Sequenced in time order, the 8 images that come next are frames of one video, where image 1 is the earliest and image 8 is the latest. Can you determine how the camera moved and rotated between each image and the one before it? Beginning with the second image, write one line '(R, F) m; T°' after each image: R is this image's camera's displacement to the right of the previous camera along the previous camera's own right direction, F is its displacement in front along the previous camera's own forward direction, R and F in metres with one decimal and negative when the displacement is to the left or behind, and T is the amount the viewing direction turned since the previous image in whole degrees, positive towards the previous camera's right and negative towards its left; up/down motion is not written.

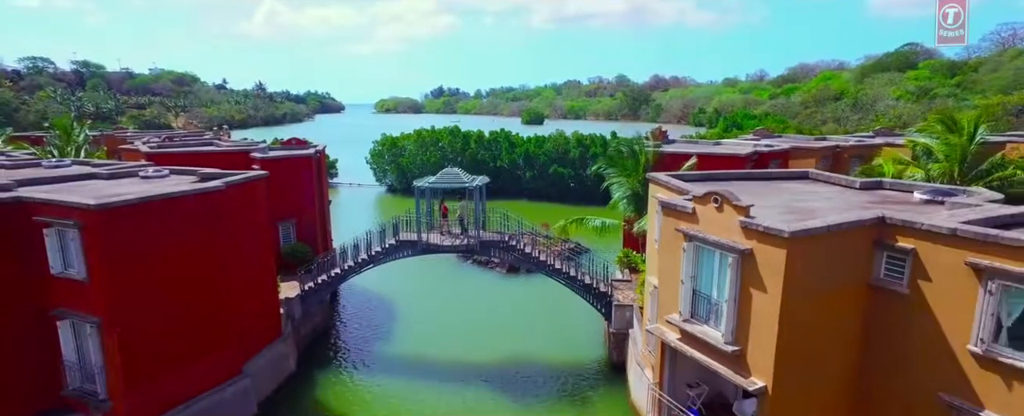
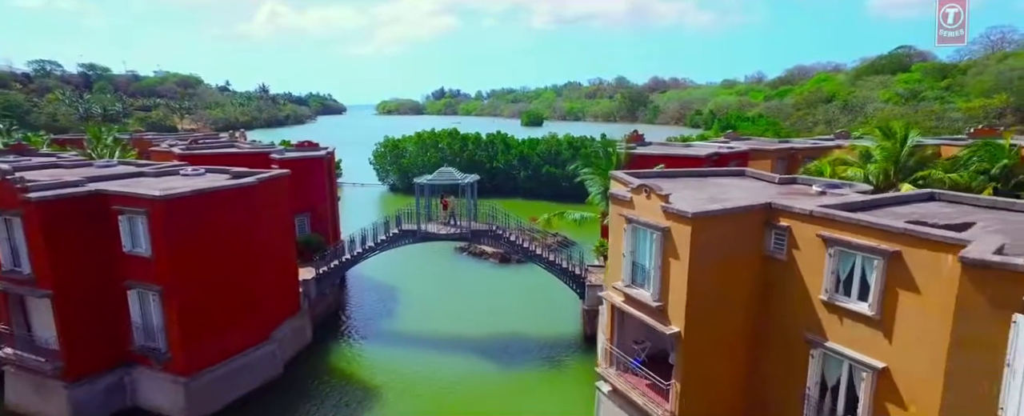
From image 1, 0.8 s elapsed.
(+0.6, -3.3) m; 0°
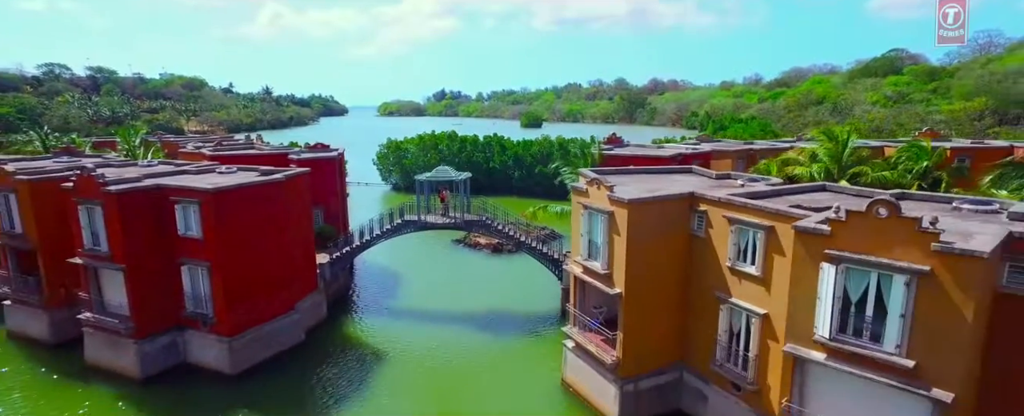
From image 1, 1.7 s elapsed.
(+0.7, -3.9) m; 0°
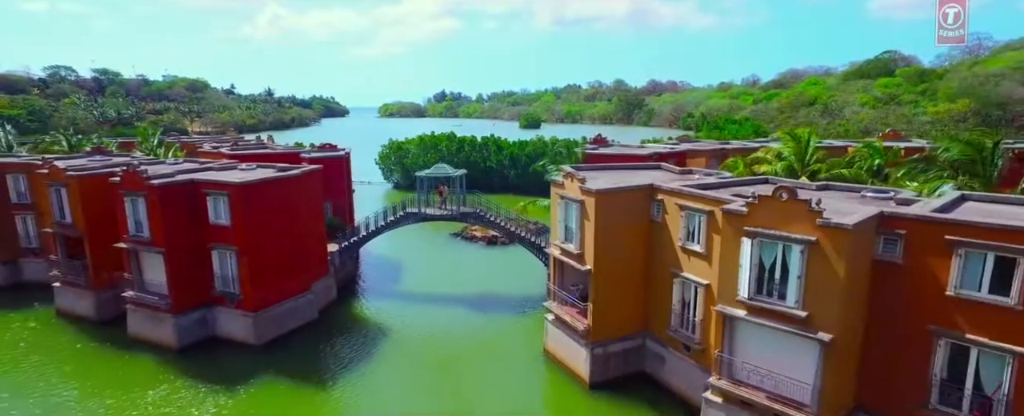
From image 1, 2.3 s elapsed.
(+0.5, -3.1) m; 0°
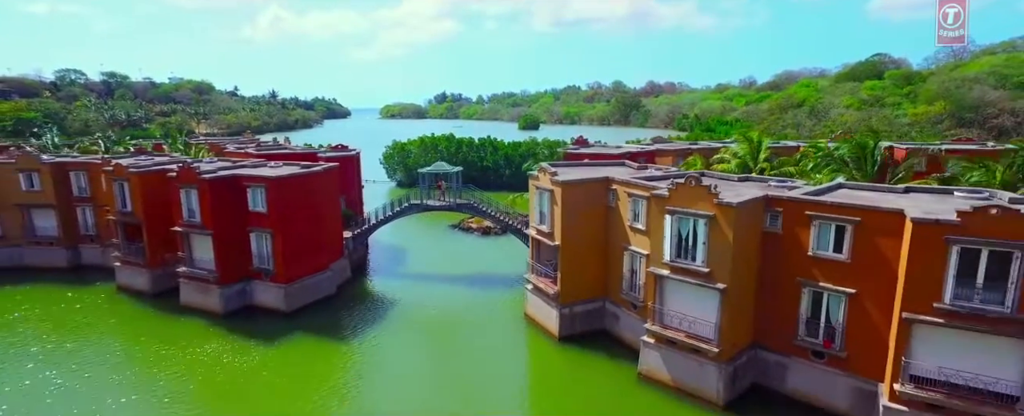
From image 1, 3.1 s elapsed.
(+0.8, -5.1) m; 0°
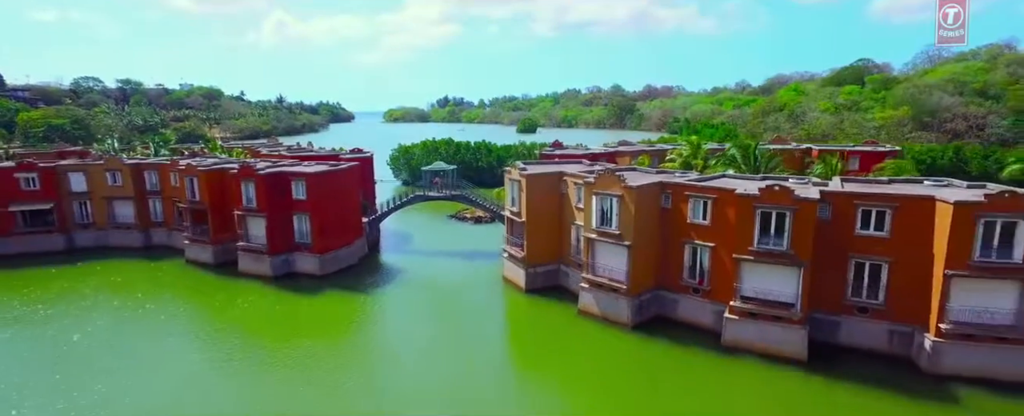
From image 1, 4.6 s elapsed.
(+1.5, -8.9) m; 0°
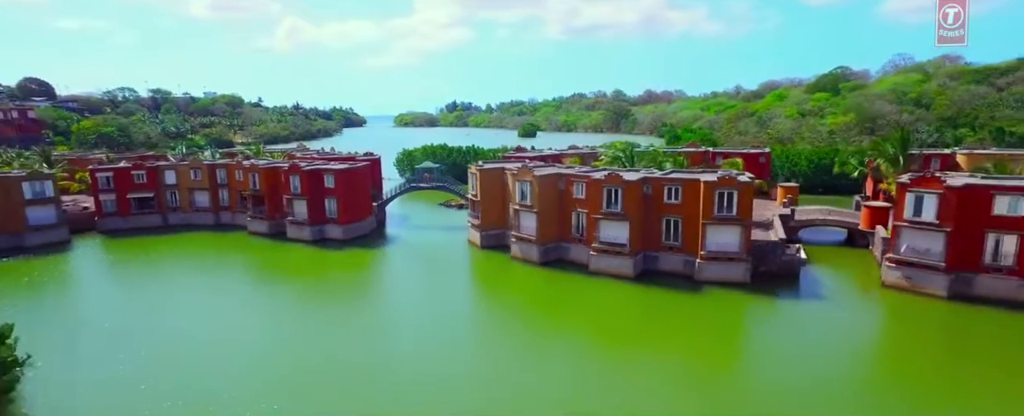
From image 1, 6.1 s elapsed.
(+4.7, -16.7) m; -1°
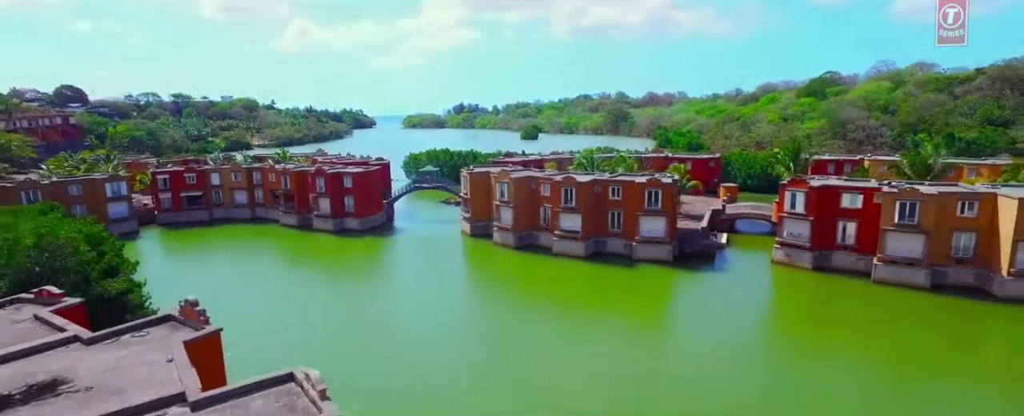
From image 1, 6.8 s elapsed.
(+2.7, -11.6) m; -1°
